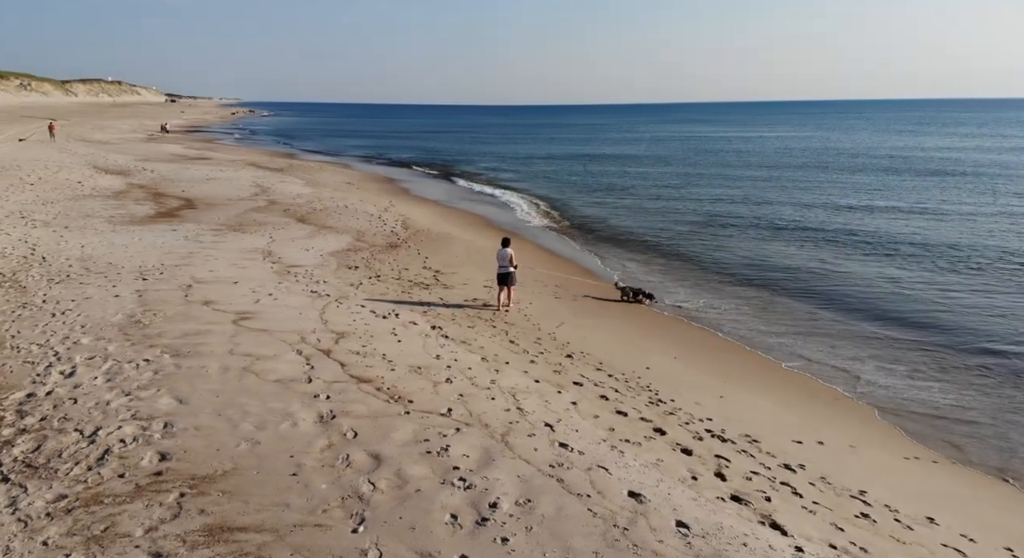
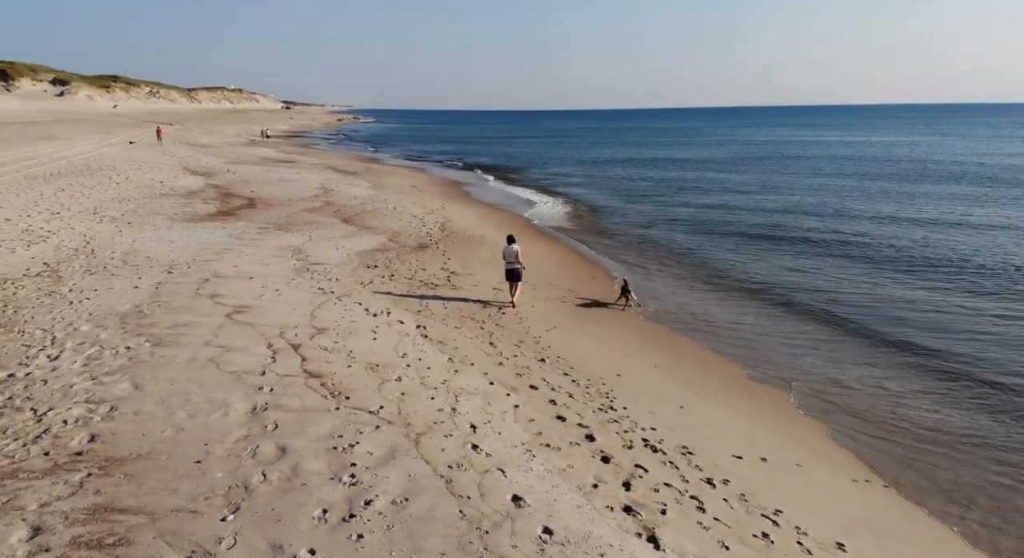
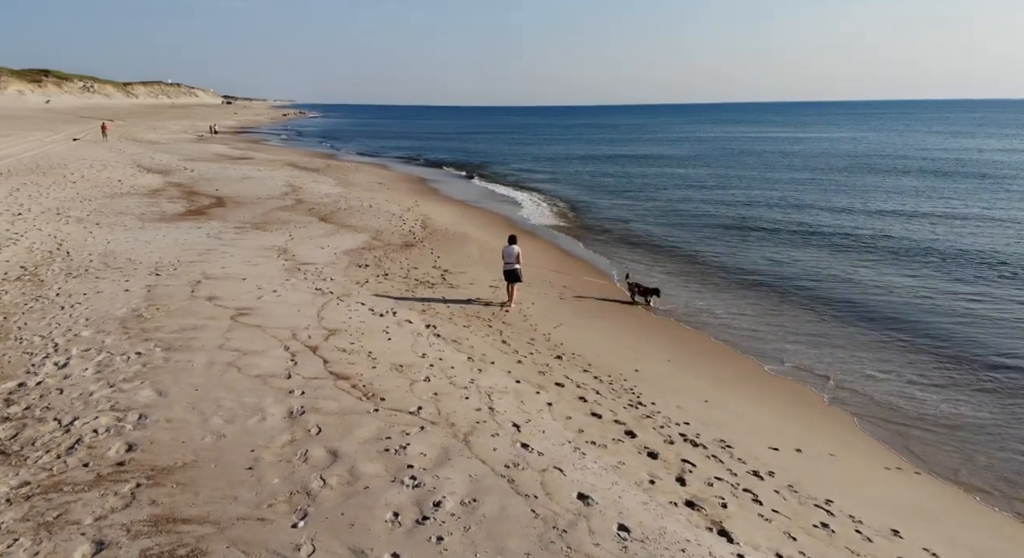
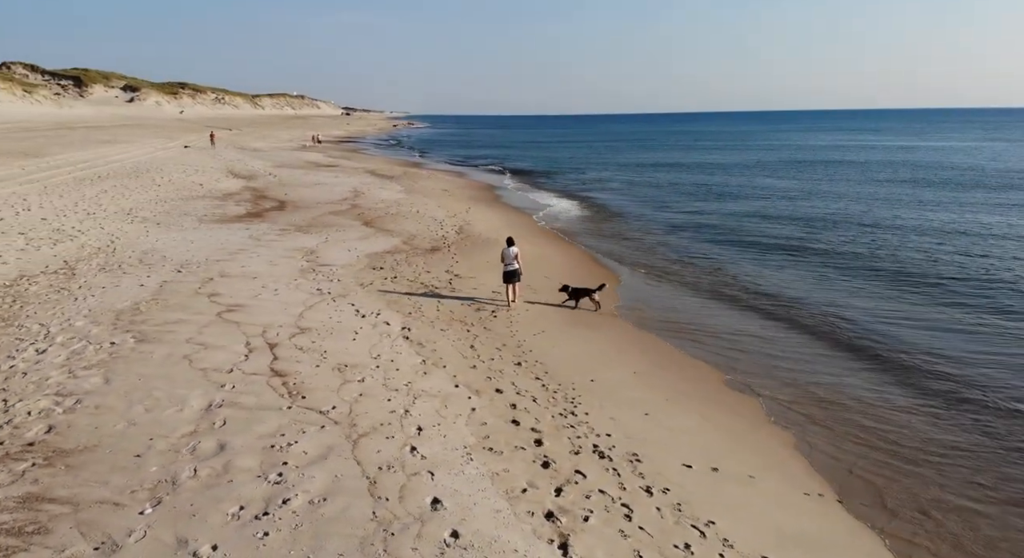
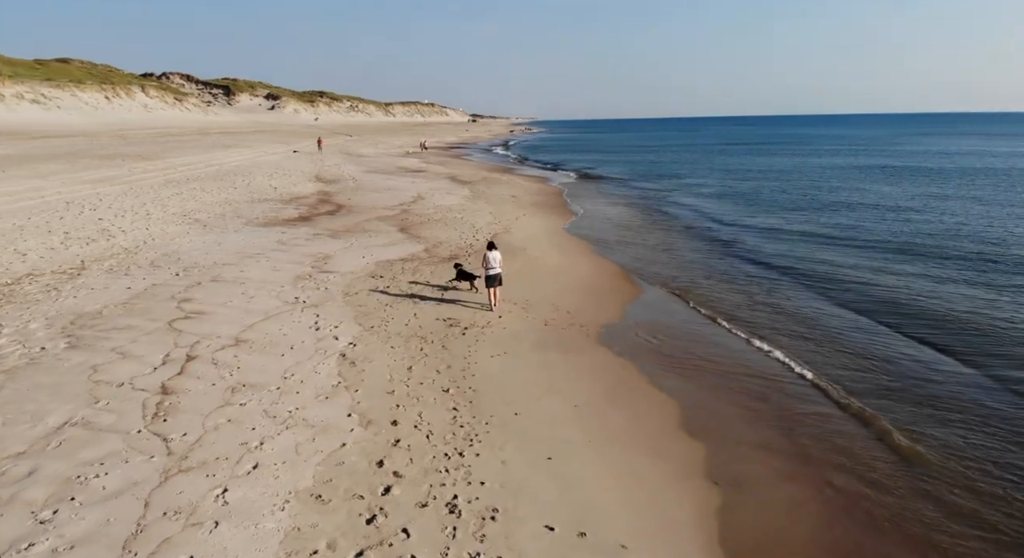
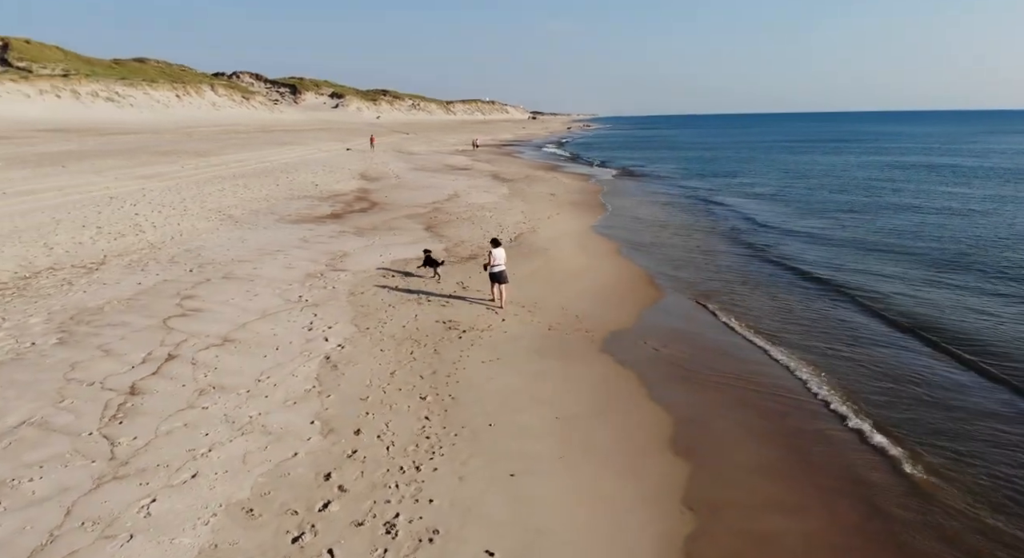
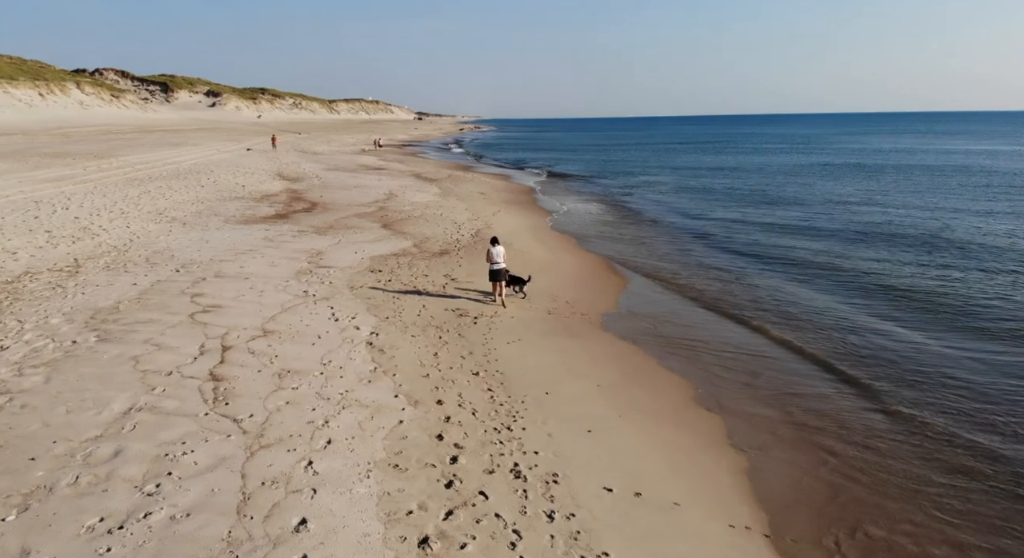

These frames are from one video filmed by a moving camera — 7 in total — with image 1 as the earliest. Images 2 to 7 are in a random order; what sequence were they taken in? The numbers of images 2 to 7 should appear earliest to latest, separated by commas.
3, 2, 4, 7, 5, 6
